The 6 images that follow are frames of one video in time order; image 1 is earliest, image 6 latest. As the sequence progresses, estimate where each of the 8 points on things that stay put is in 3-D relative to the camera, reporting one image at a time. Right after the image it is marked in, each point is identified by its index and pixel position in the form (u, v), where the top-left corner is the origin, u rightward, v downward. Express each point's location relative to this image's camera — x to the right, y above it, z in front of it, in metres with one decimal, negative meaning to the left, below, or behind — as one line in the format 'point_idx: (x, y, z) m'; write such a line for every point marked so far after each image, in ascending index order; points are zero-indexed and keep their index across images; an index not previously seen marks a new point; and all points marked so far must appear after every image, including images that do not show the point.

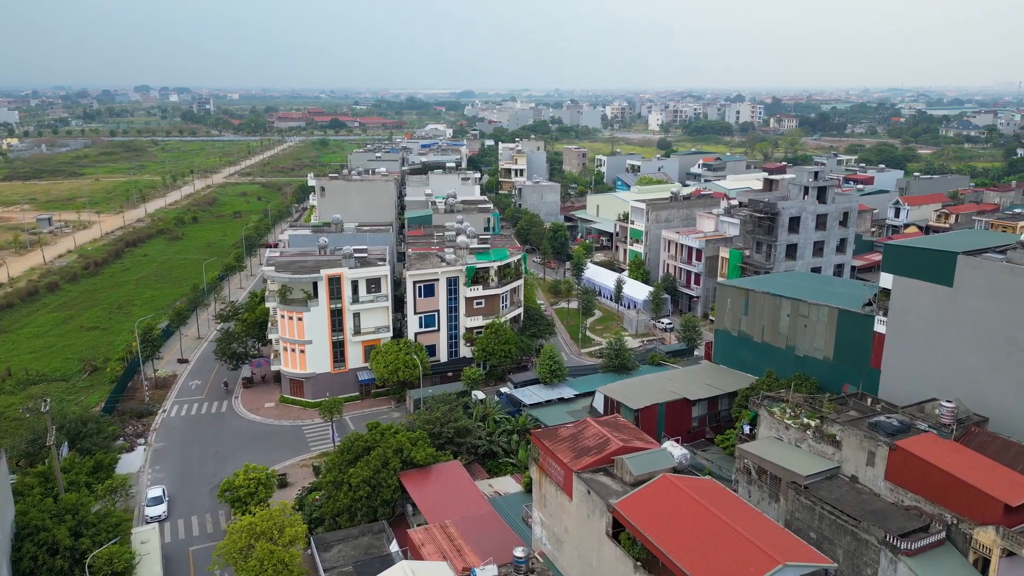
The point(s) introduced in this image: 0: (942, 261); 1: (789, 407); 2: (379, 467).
0: (+12.2, +0.8, +19.1) m
1: (+8.2, -3.5, +19.9) m
2: (-3.9, -5.3, +19.9) m
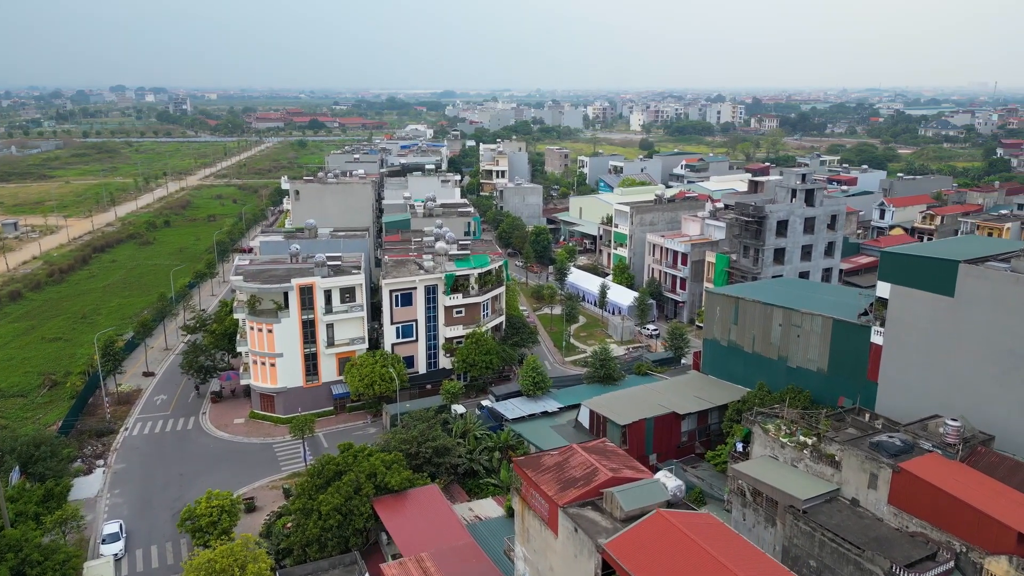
0: (+11.6, +0.5, +18.2) m
1: (+7.7, -3.8, +18.9) m
2: (-4.5, -5.7, +18.6) m
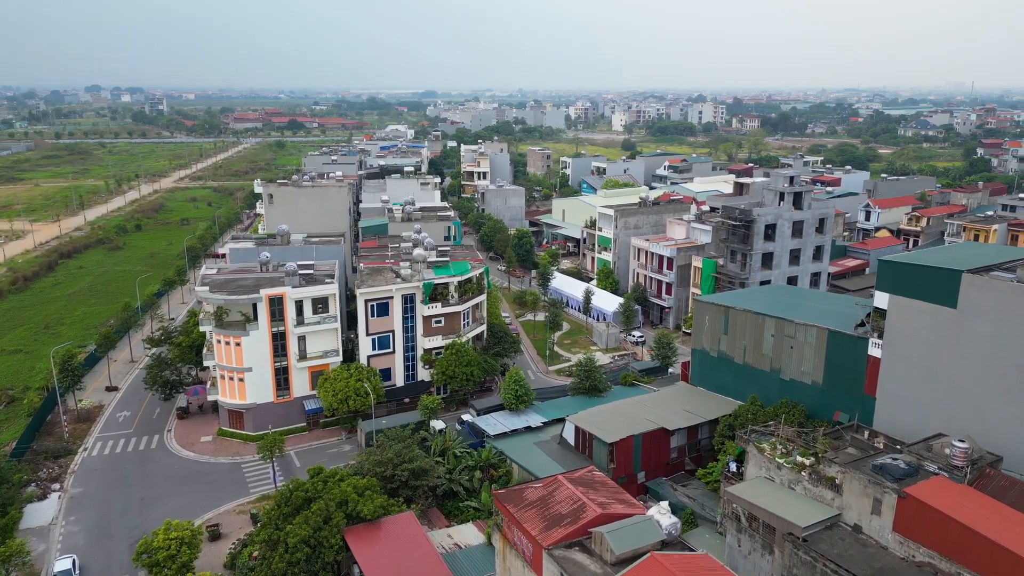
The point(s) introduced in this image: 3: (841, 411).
0: (+11.1, +0.2, +17.3) m
1: (+7.1, -4.1, +17.9) m
2: (-4.9, -6.1, +17.3) m
3: (+9.8, -3.7, +20.0) m
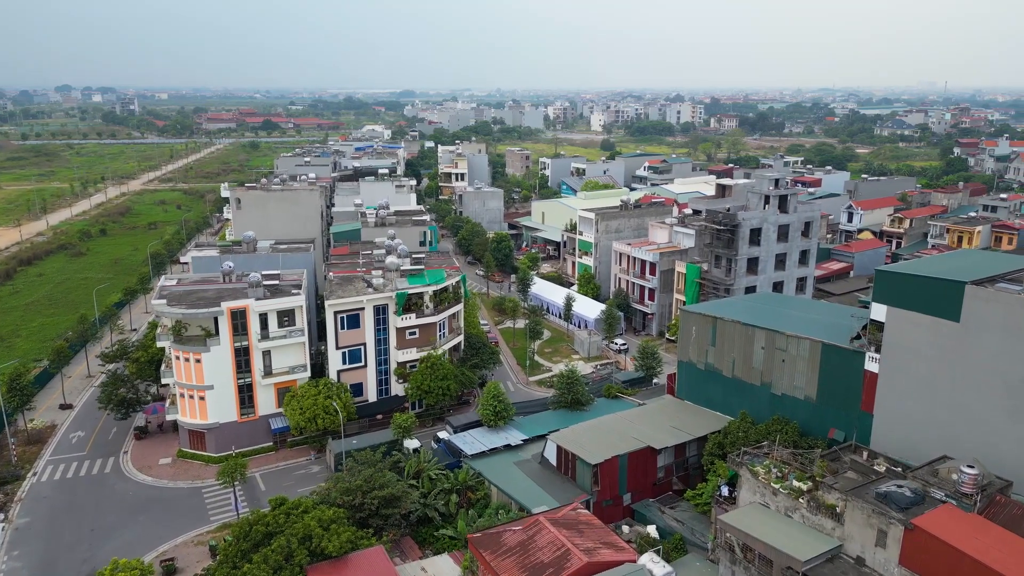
0: (+10.5, -0.1, +16.3) m
1: (+6.6, -4.4, +16.9) m
2: (-5.5, -6.5, +15.9) m
3: (+9.2, -4.0, +19.0) m
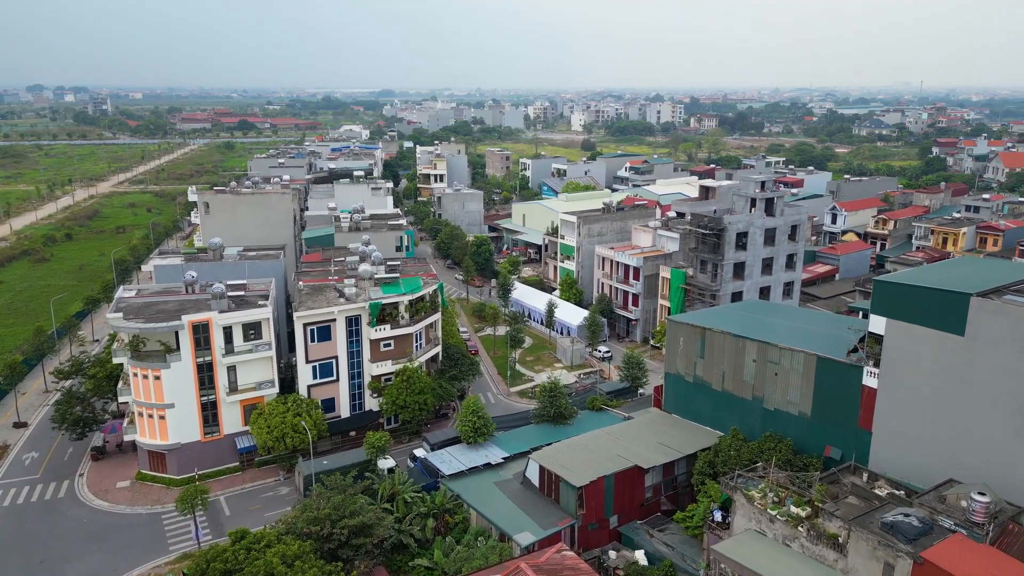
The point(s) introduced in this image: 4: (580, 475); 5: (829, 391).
0: (+10.0, -0.3, +15.5) m
1: (+6.1, -4.7, +15.9) m
2: (-5.9, -6.9, +14.6) m
3: (+8.6, -4.2, +18.1) m
4: (+1.9, -5.3, +19.0) m
5: (+8.5, -2.8, +18.0) m
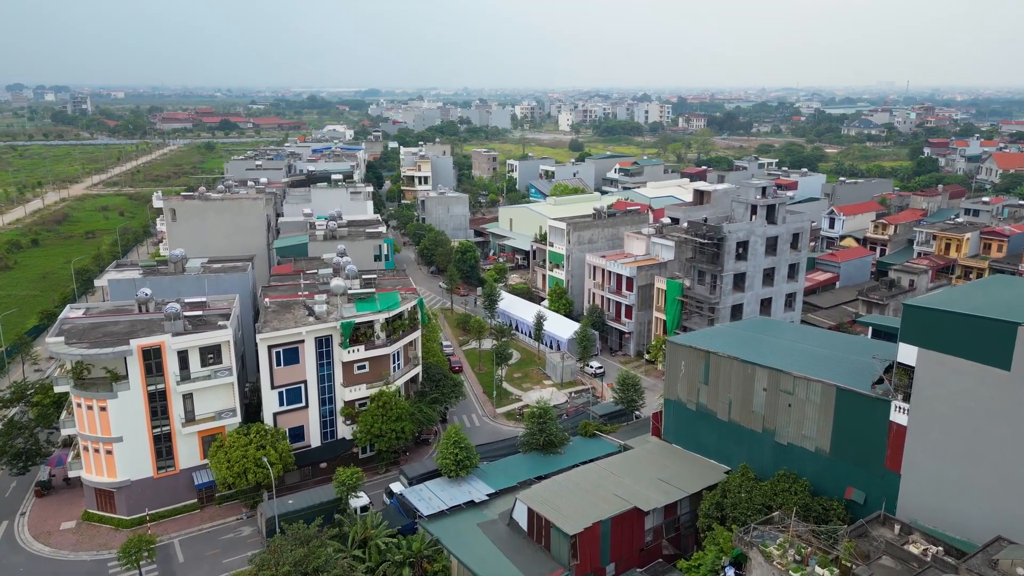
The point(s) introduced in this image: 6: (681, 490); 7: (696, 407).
0: (+9.7, -0.9, +13.6) m
1: (+5.8, -5.3, +13.9) m
2: (-6.2, -7.5, +12.4) m
3: (+8.2, -4.8, +16.2) m
4: (+1.5, -5.9, +16.9) m
5: (+8.1, -3.3, +16.1) m
6: (+4.6, -5.5, +18.4) m
7: (+5.4, -3.5, +19.7) m
